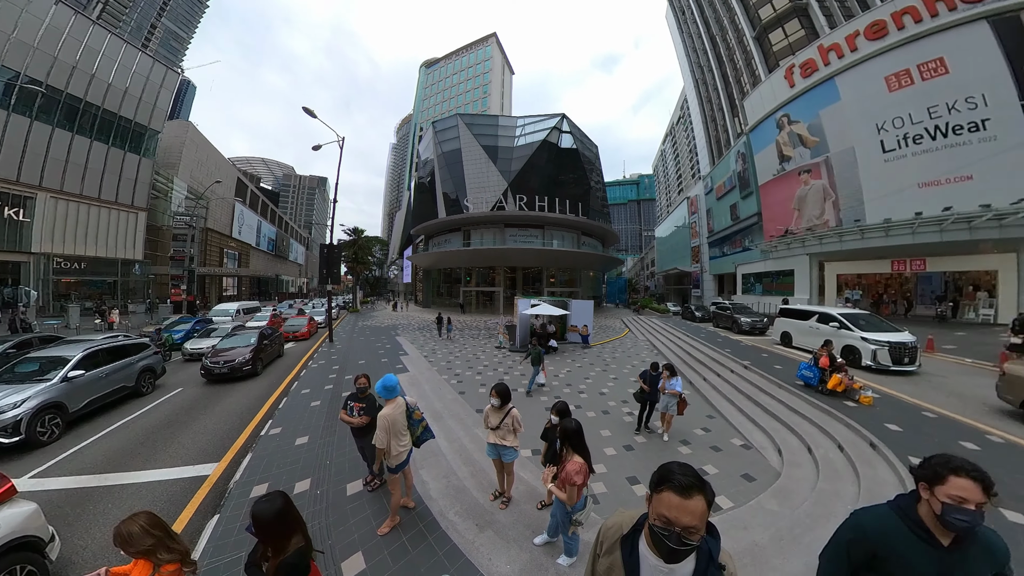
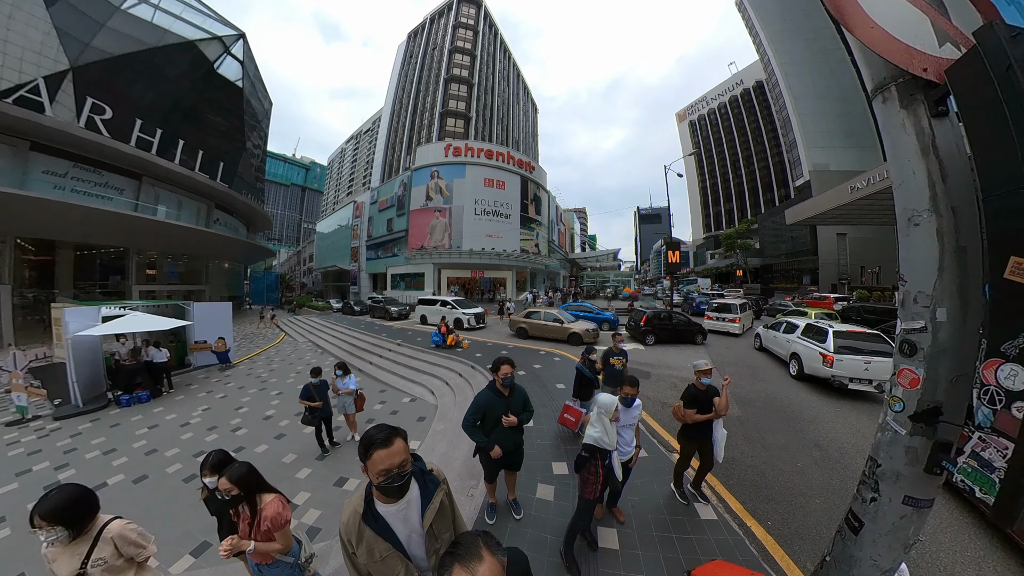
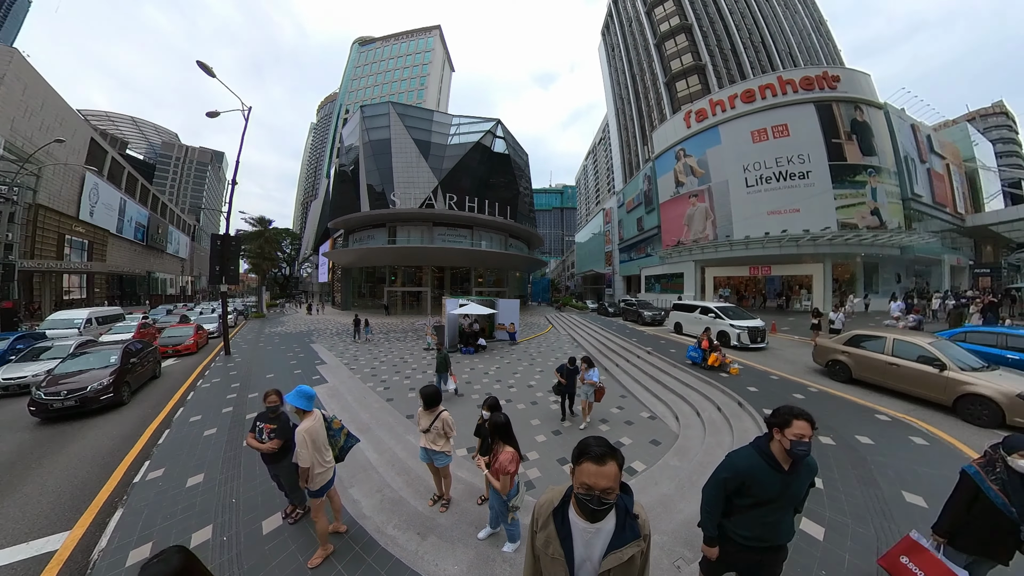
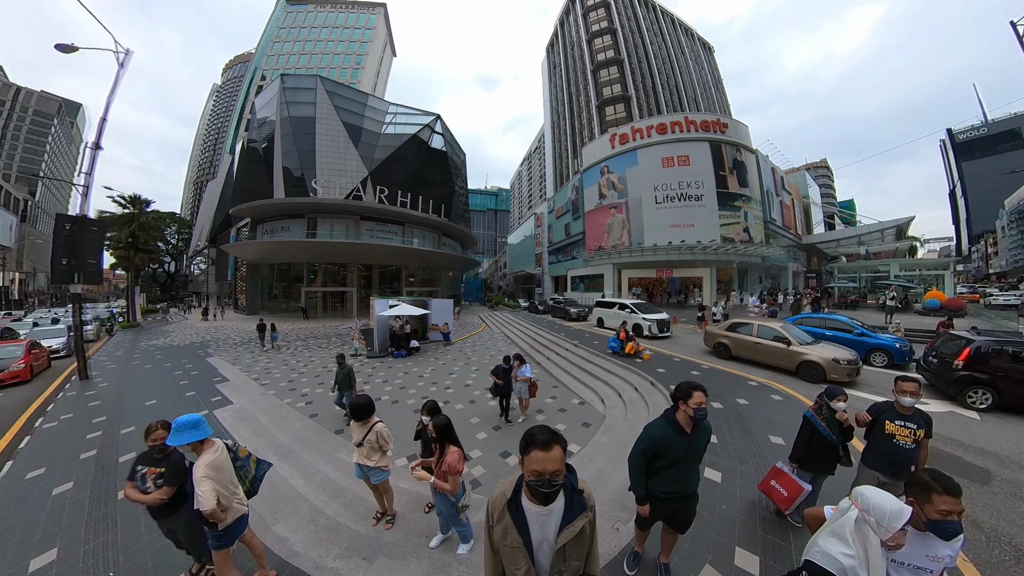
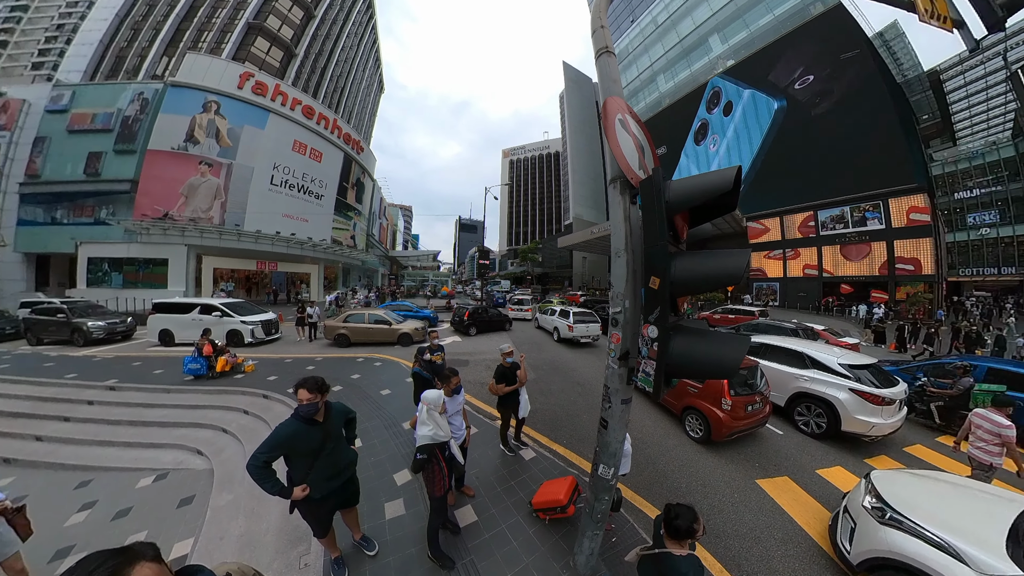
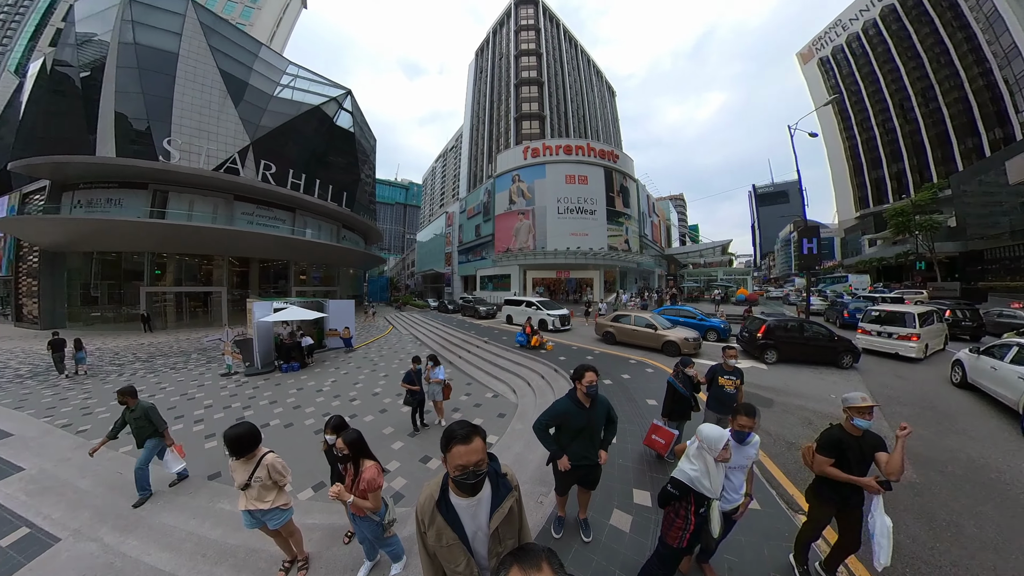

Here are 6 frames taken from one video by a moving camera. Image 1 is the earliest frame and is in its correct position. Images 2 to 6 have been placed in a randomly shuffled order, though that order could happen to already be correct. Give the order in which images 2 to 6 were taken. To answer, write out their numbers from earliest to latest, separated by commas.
3, 4, 6, 2, 5
